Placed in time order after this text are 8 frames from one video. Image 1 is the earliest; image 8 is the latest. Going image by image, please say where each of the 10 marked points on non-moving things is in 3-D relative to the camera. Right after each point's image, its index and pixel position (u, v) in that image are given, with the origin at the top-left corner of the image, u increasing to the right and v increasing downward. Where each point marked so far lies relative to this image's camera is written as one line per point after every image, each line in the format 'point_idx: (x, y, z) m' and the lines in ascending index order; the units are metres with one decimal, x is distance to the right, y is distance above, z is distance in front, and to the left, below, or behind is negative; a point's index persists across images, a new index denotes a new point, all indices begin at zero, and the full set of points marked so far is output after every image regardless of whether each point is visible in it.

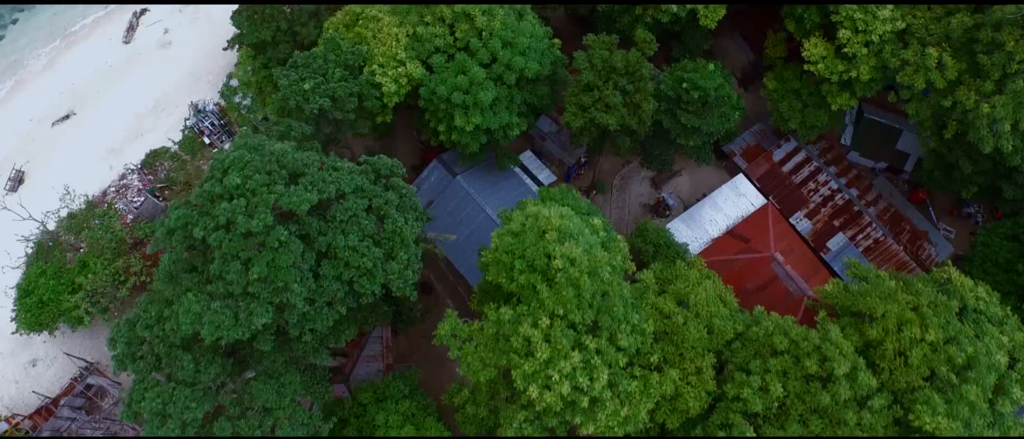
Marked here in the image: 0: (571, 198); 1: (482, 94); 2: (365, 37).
0: (+1.5, +0.5, +14.9) m
1: (-0.8, +3.4, +15.9) m
2: (-4.2, +5.1, +17.0) m
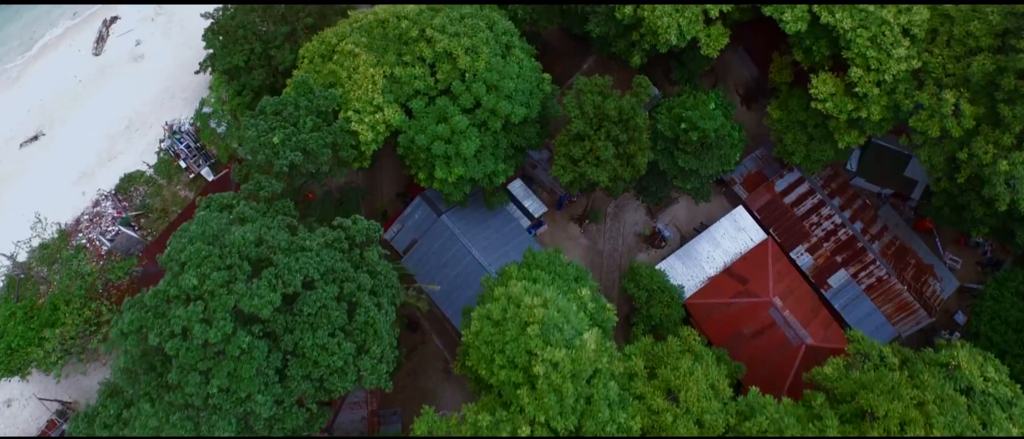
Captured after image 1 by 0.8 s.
0: (+1.1, -1.1, +14.0) m
1: (-1.2, +1.9, +14.9) m
2: (-4.6, +3.7, +15.8) m
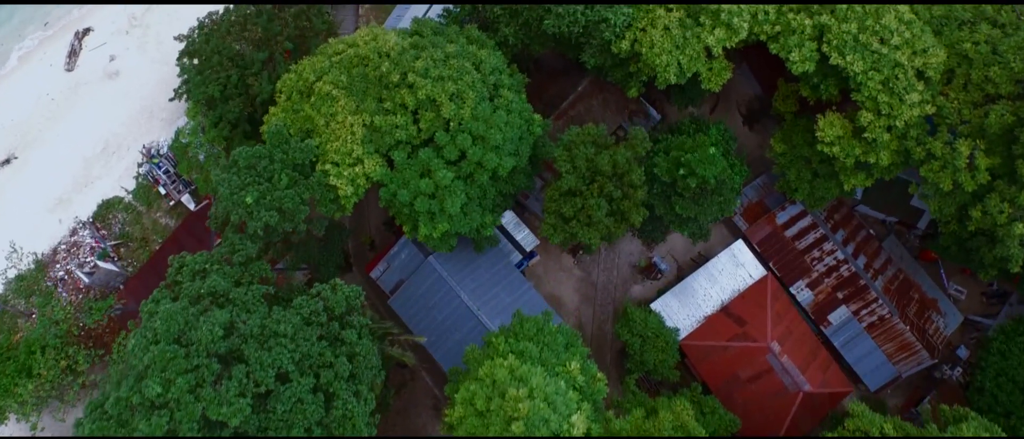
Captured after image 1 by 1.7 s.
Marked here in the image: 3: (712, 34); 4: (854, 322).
0: (+0.8, -2.5, +13.4) m
1: (-1.5, +0.4, +14.1) m
2: (-4.9, +2.4, +14.9) m
3: (+5.2, +4.8, +15.6) m
4: (+10.7, -3.2, +18.8) m
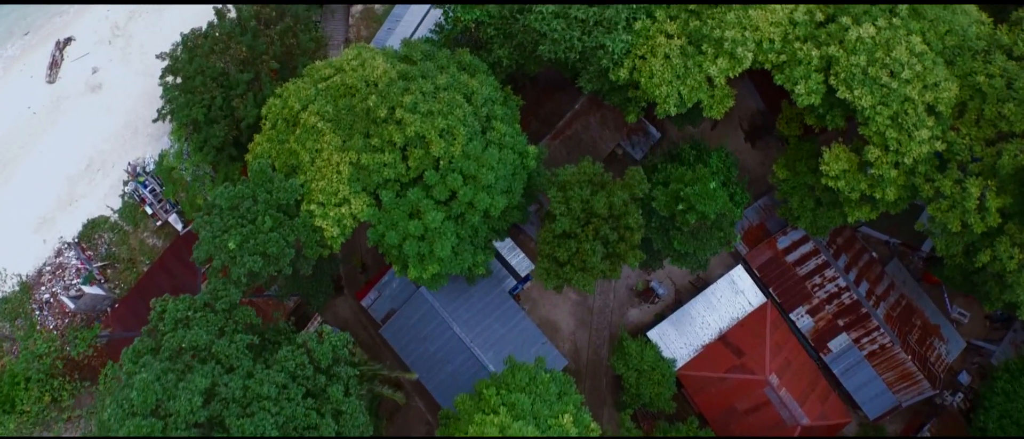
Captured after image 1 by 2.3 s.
0: (+0.6, -3.6, +13.1) m
1: (-1.7, -0.6, +13.6) m
2: (-5.0, +1.4, +14.4) m
3: (+5.1, +3.9, +14.9) m
4: (+10.6, -4.0, +18.4) m
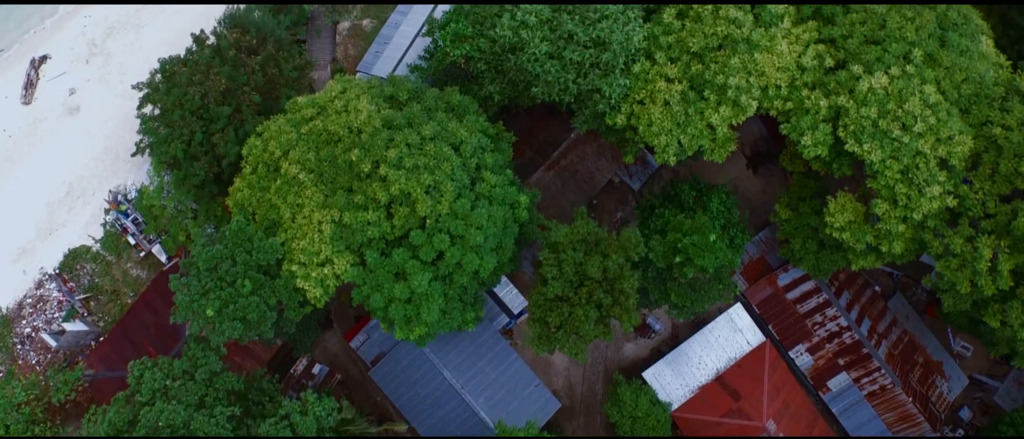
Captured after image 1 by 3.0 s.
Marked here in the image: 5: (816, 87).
0: (+0.4, -5.0, +12.7) m
1: (-1.9, -1.9, +13.1) m
2: (-5.2, +0.1, +13.7) m
3: (+4.8, +2.5, +14.1) m
4: (+10.3, -5.2, +18.0) m
5: (+7.1, +3.1, +14.0) m
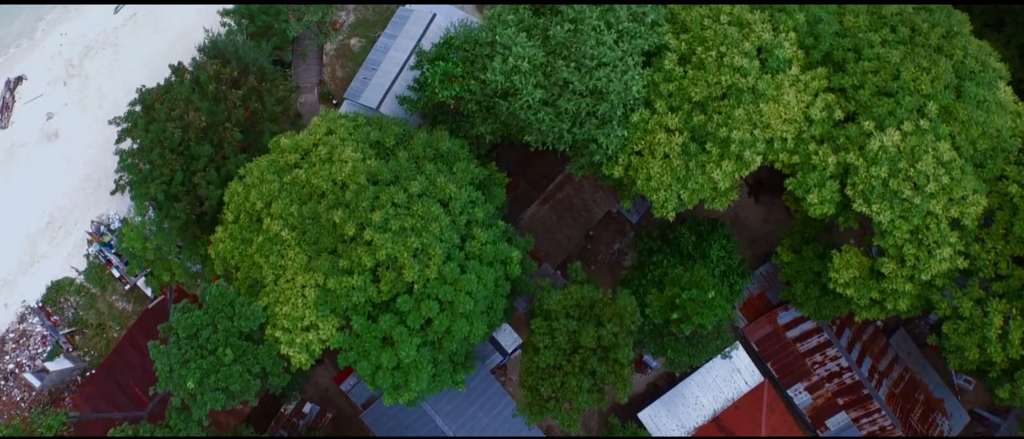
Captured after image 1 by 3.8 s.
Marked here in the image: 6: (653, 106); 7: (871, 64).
0: (+0.2, -6.4, +12.4) m
1: (-2.1, -3.3, +12.6) m
2: (-5.4, -1.3, +13.2) m
3: (+4.7, +1.2, +13.4) m
4: (+10.2, -6.3, +17.8) m
5: (+6.9, +1.7, +13.3) m
6: (+3.2, +2.6, +13.8) m
7: (+7.9, +3.4, +13.2) m
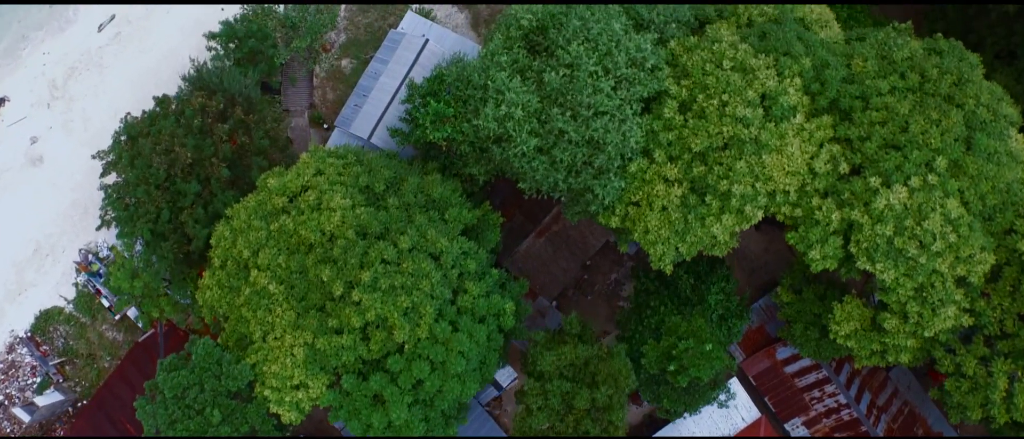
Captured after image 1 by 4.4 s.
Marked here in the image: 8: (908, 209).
0: (0.0, -7.6, +12.3) m
1: (-2.2, -4.5, +12.4) m
2: (-5.6, -2.5, +12.9) m
3: (+4.5, 0.0, +13.0) m
4: (+10.0, -7.3, +17.7) m
5: (+6.8, +0.5, +12.8) m
6: (+3.1, +1.5, +13.3) m
7: (+7.8, +2.2, +12.7) m
8: (+8.1, +0.2, +12.3) m
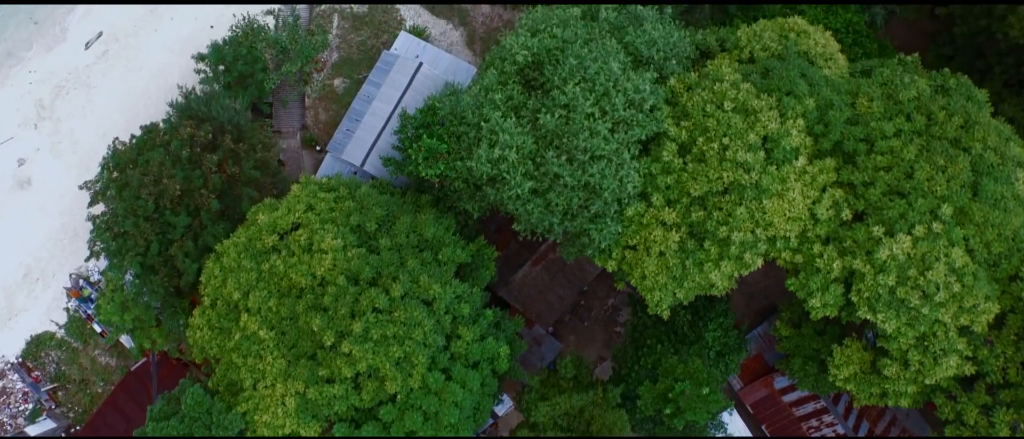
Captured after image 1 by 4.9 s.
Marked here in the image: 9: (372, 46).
0: (-0.1, -8.6, +12.3) m
1: (-2.4, -5.5, +12.3) m
2: (-5.7, -3.4, +12.7) m
3: (+4.4, -1.0, +12.7) m
4: (+9.9, -8.1, +17.6) m
5: (+6.7, -0.4, +12.6) m
6: (+3.0, +0.5, +13.0) m
7: (+7.7, +1.2, +12.3) m
8: (+8.0, -0.8, +12.0) m
9: (-4.5, +5.6, +19.3) m
